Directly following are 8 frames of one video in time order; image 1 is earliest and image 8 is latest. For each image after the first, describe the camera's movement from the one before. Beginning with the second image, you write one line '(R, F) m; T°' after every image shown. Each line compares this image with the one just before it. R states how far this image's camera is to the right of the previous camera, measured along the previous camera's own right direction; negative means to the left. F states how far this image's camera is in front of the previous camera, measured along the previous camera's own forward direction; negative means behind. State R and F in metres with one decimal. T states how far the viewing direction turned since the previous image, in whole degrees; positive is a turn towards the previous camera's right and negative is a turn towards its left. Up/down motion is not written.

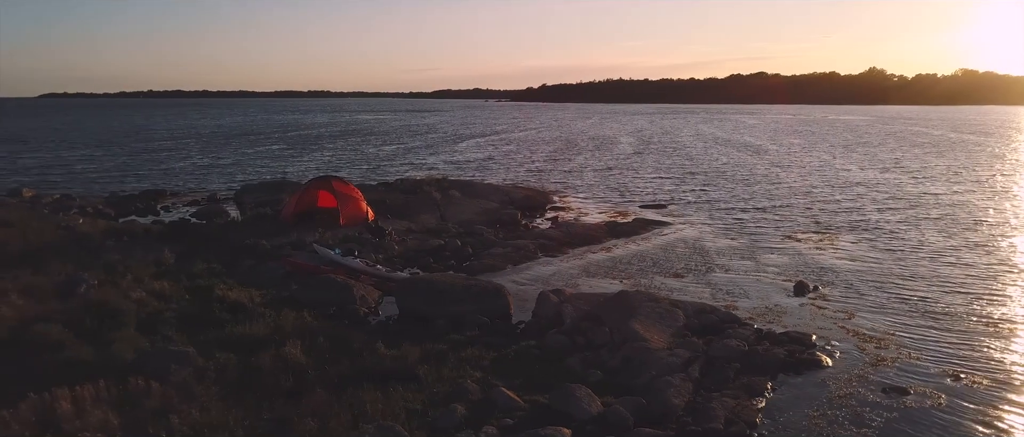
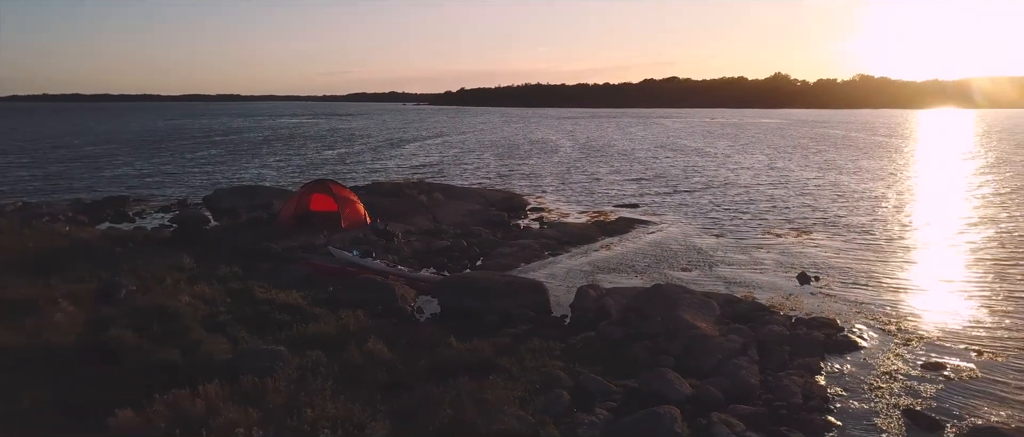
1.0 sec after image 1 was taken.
(-2.3, -0.5) m; +6°
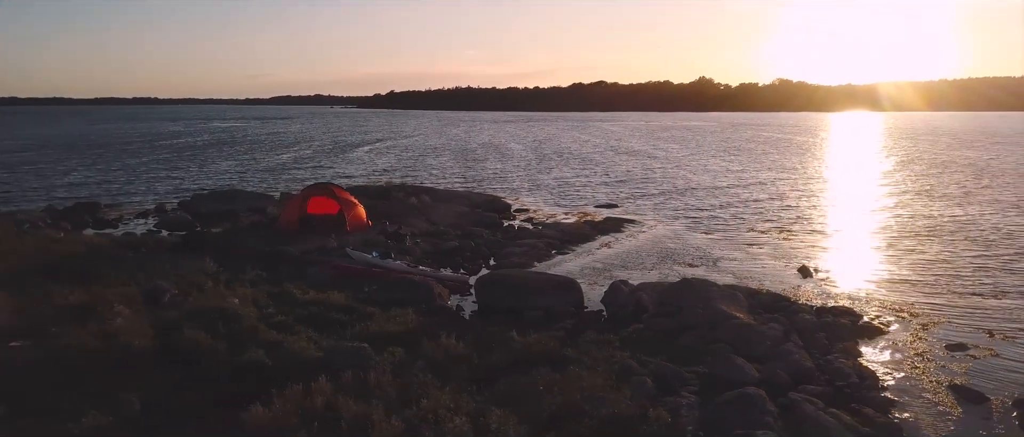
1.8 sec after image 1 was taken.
(-2.1, -0.5) m; +5°
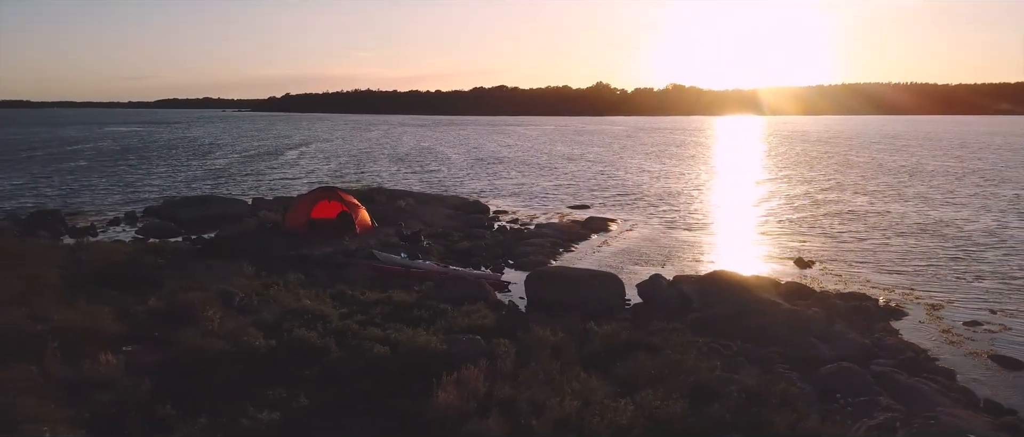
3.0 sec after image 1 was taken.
(-3.1, -0.6) m; +7°
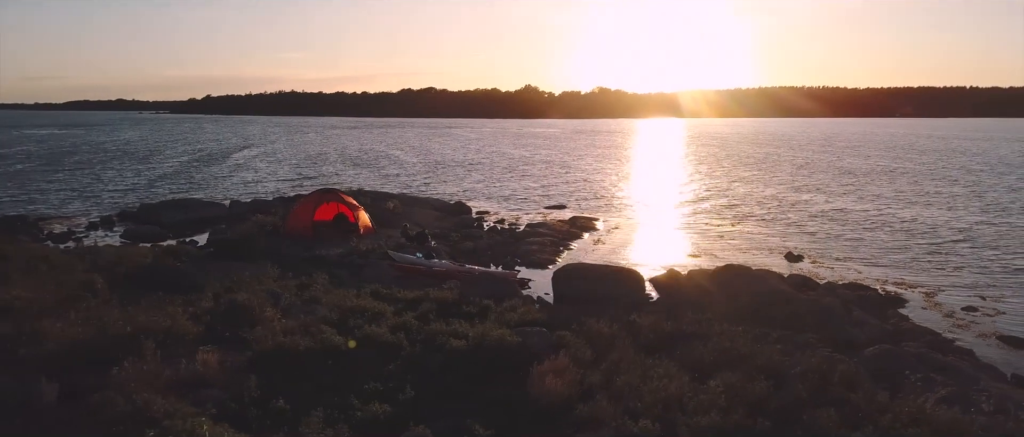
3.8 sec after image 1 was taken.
(-2.1, -0.5) m; +5°
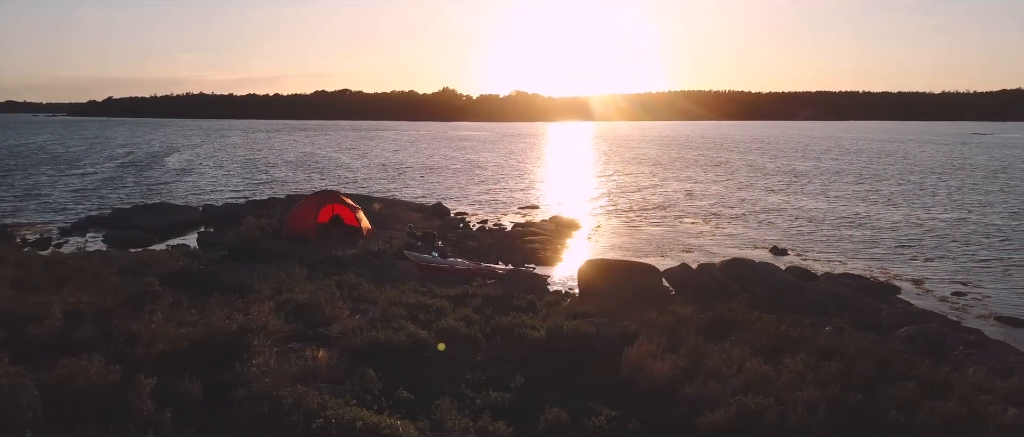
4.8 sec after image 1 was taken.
(-2.5, -0.5) m; +6°
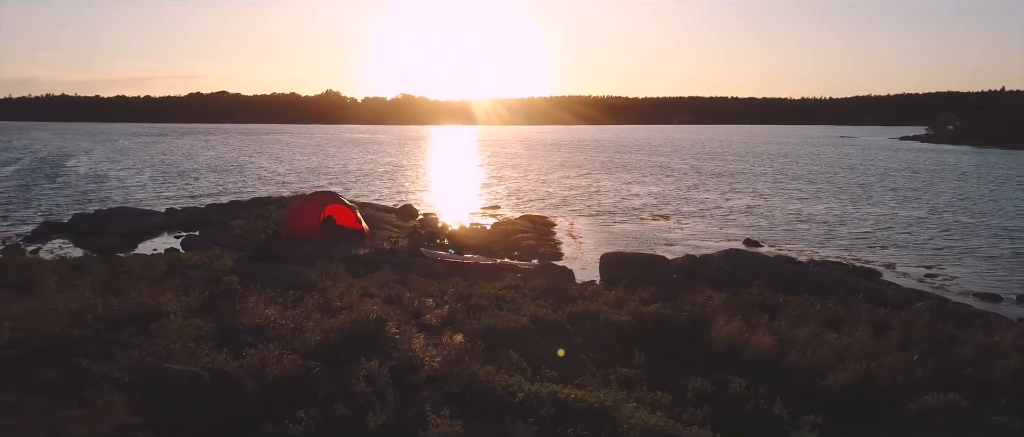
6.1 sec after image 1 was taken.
(-3.4, -0.6) m; +8°
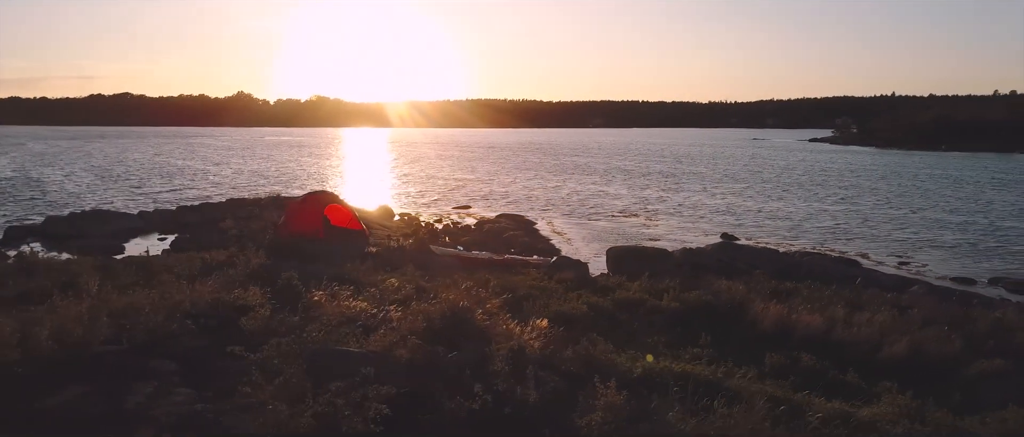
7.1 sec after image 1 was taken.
(-2.4, -0.5) m; +6°
